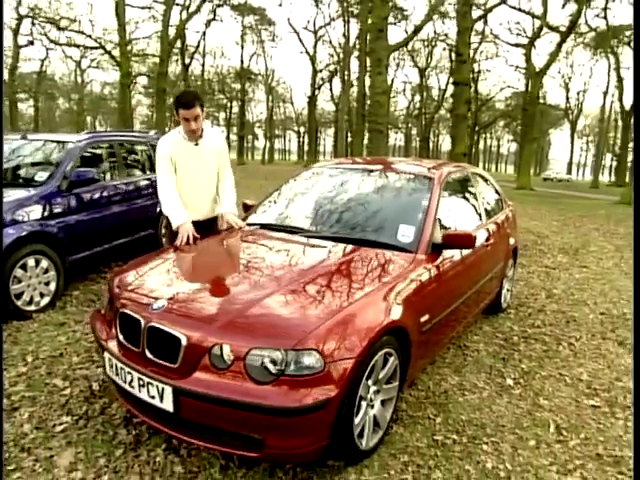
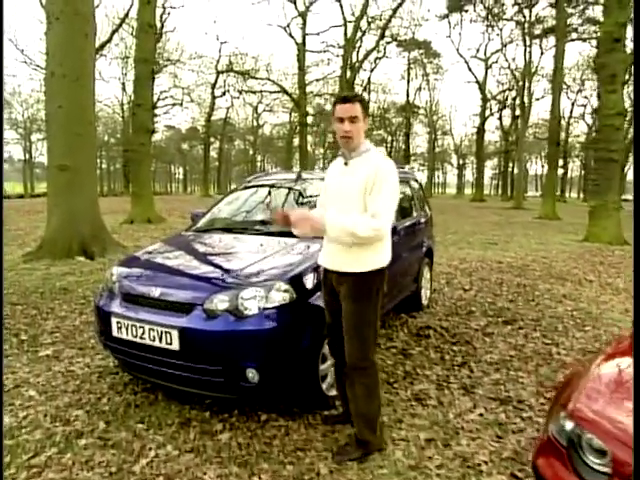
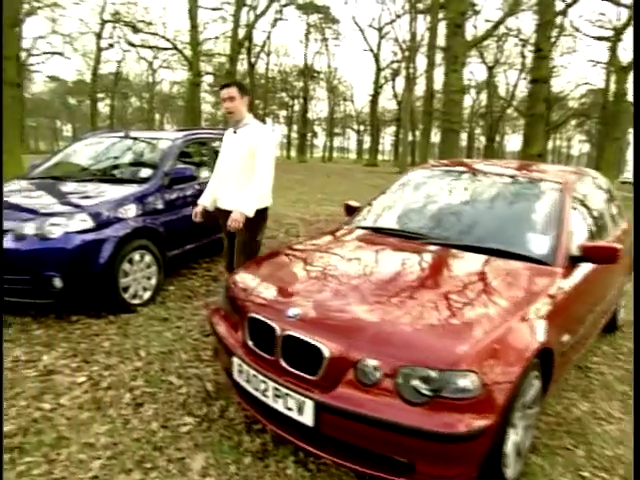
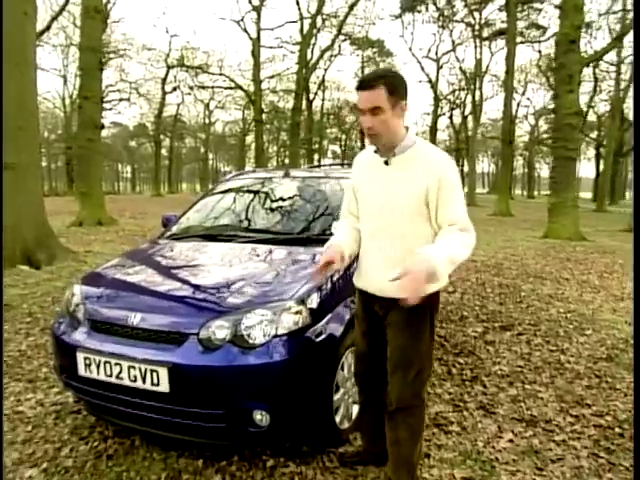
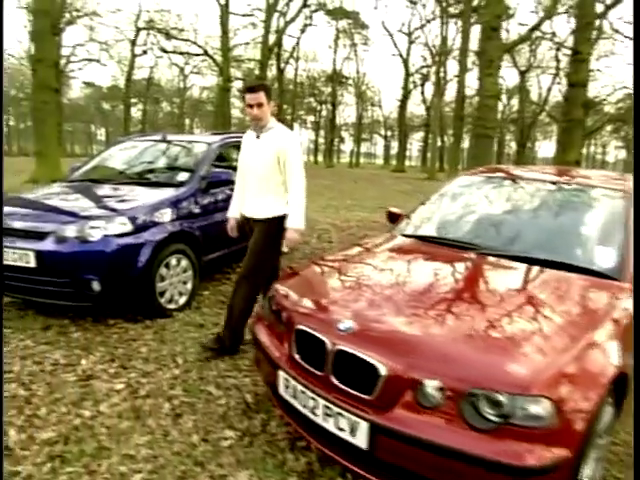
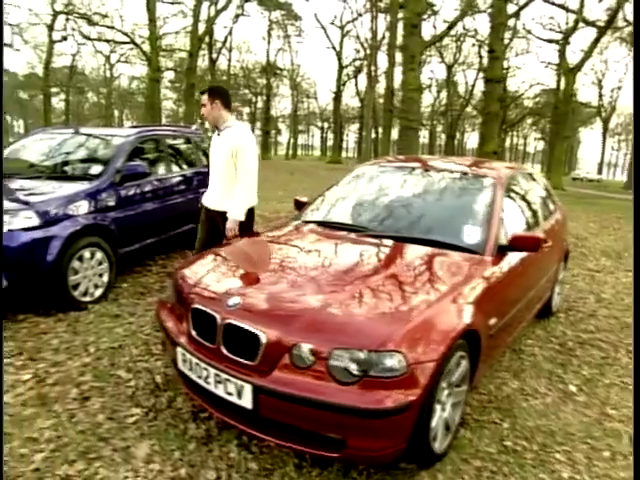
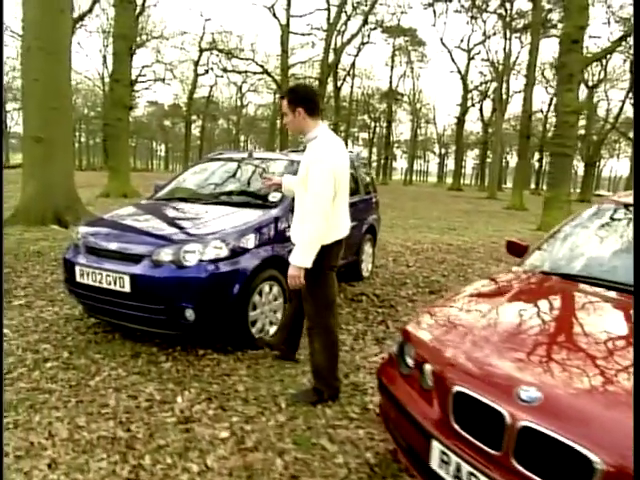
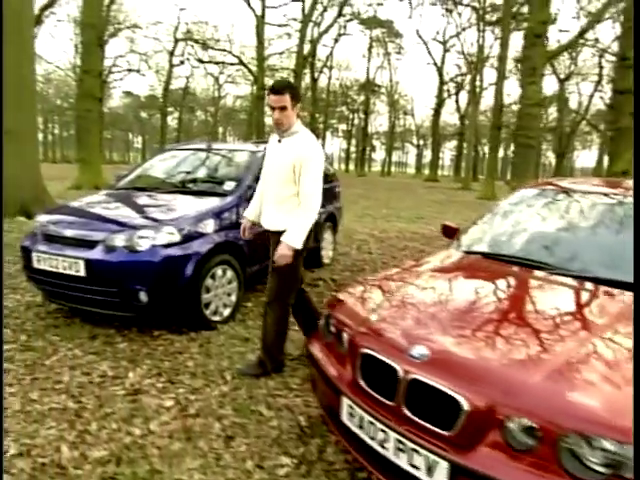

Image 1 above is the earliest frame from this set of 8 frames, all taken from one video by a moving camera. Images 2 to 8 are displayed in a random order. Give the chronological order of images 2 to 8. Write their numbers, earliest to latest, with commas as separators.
6, 3, 5, 8, 7, 2, 4
